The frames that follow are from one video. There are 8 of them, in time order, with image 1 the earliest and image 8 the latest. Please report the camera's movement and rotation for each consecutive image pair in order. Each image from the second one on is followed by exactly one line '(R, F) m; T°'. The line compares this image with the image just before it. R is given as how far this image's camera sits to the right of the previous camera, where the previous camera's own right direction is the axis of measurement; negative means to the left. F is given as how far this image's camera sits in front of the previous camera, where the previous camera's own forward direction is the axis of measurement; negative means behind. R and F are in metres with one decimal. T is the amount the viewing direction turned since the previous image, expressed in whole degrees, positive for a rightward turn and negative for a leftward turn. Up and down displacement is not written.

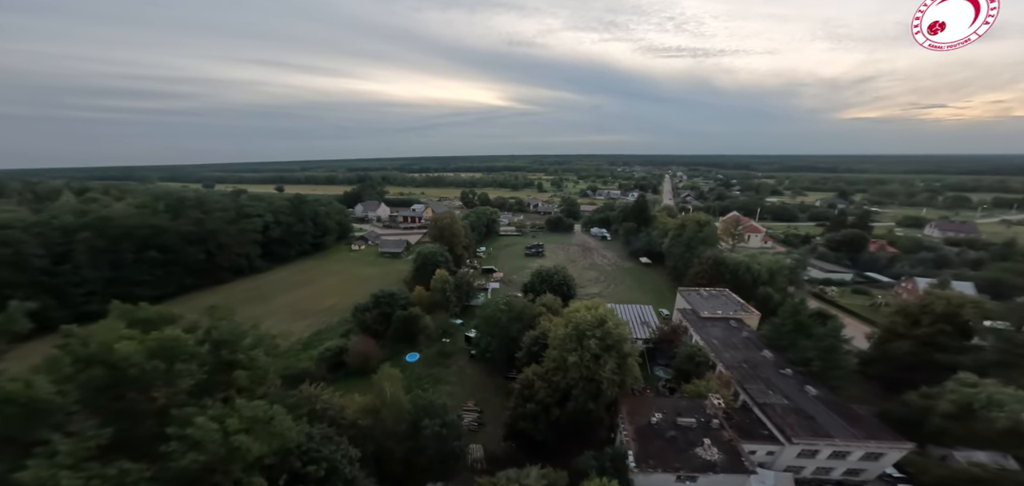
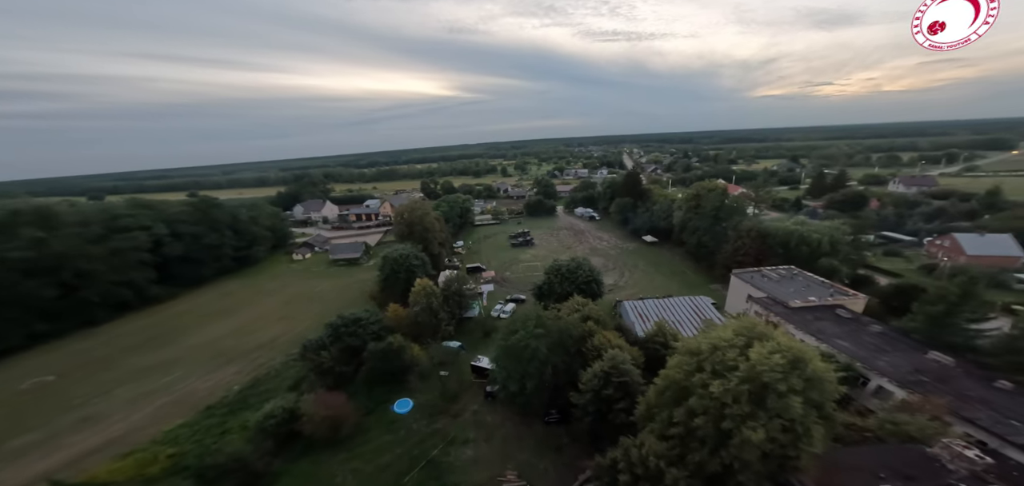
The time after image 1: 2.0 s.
(-3.1, +6.8) m; +7°
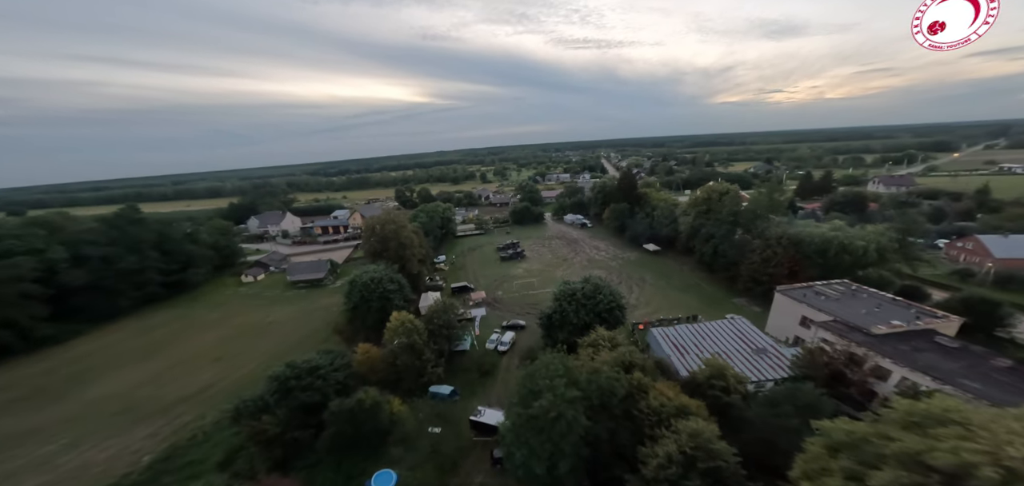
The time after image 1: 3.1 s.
(-1.3, +4.0) m; +4°
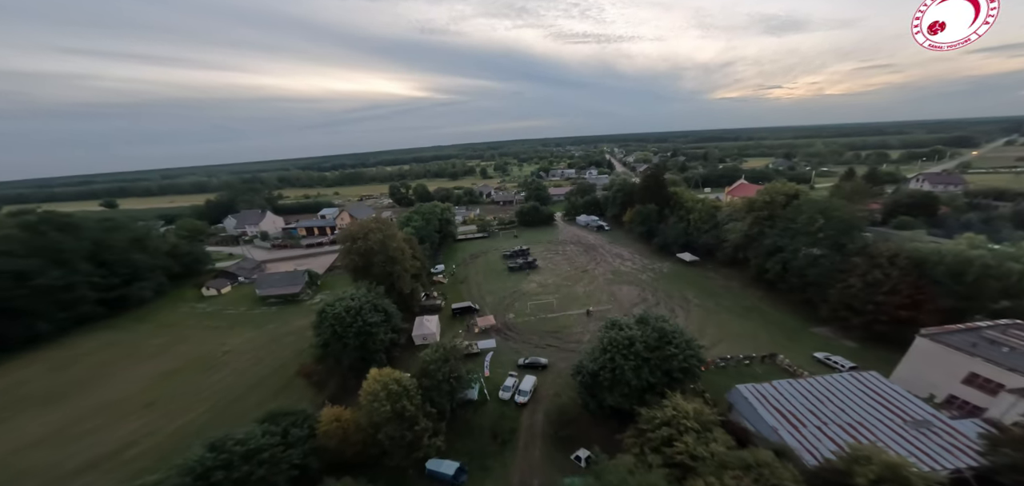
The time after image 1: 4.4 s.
(-1.1, +5.1) m; 0°
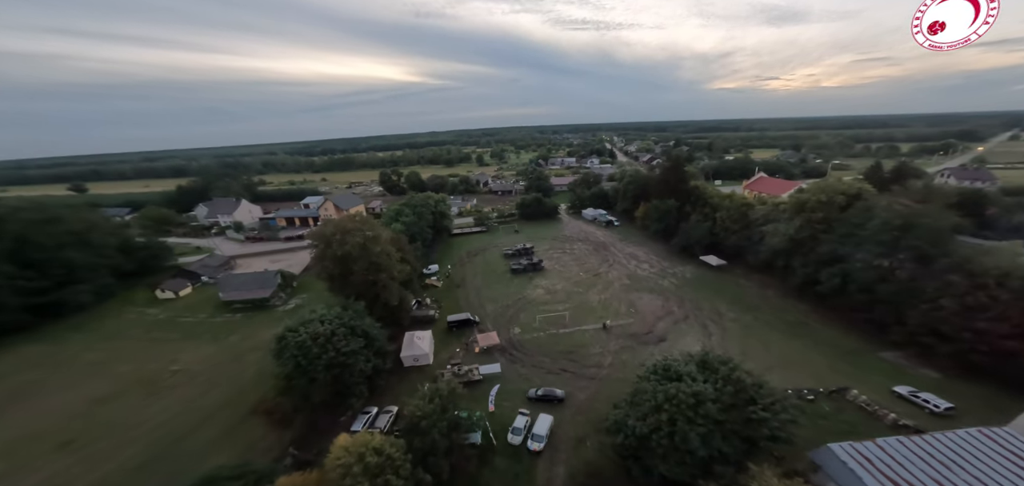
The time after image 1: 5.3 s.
(-0.7, +3.5) m; +1°
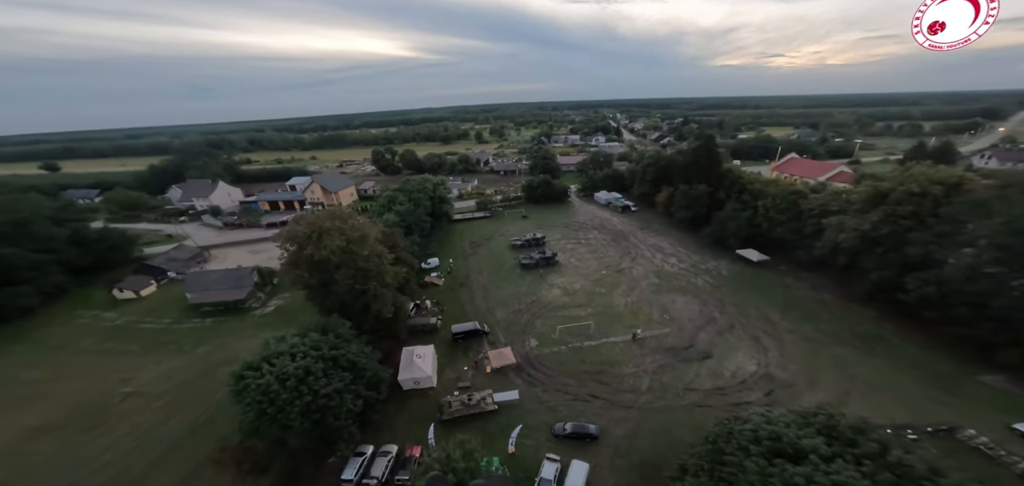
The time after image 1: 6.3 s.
(-0.9, +3.3) m; 0°
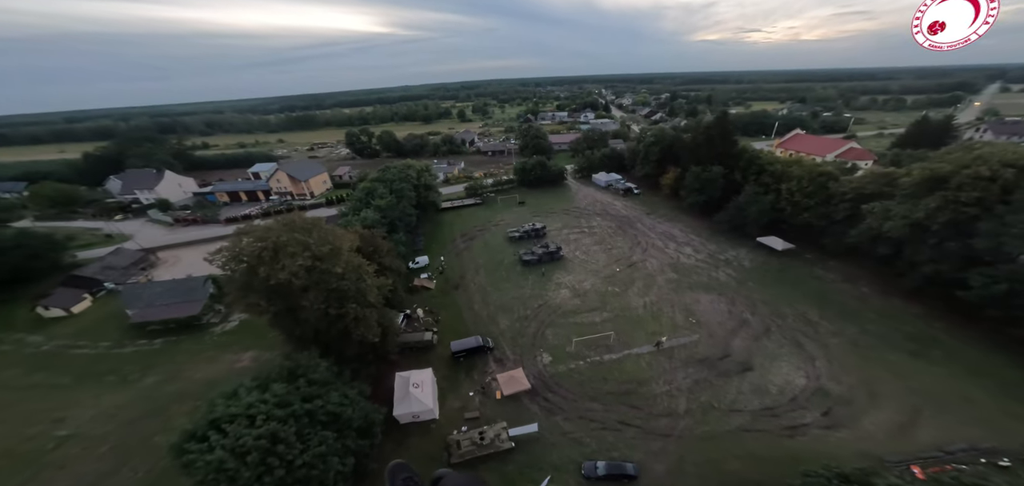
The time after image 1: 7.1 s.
(-1.0, +2.7) m; +3°
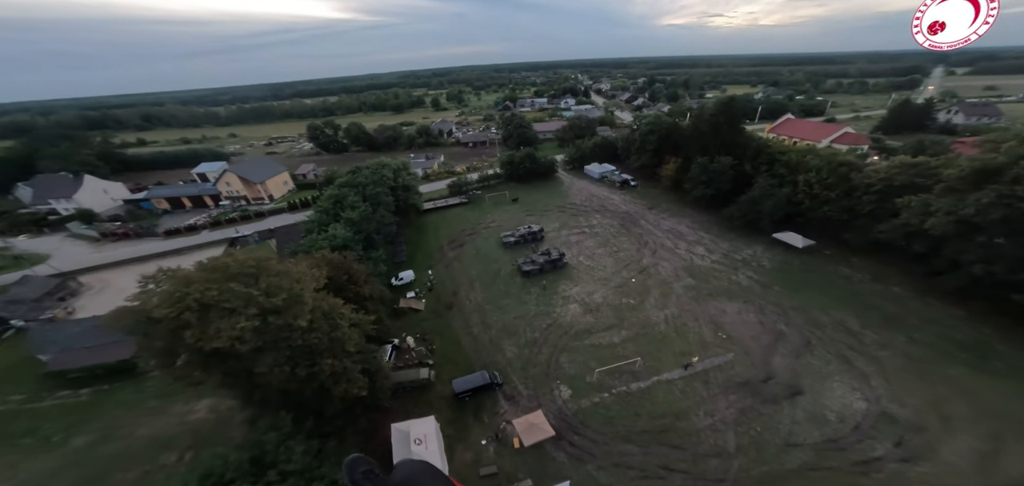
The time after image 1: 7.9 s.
(-1.2, +2.5) m; +4°
